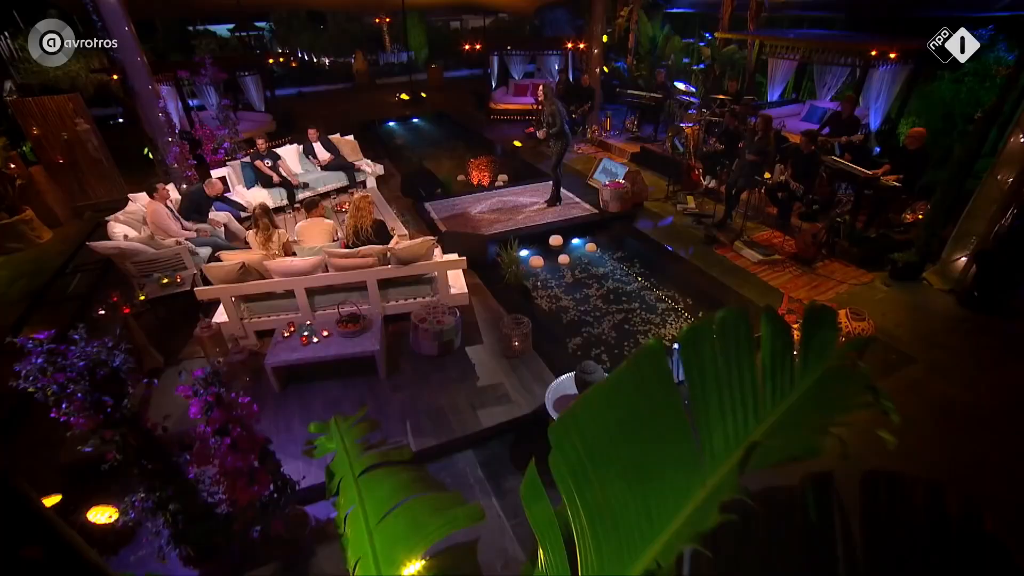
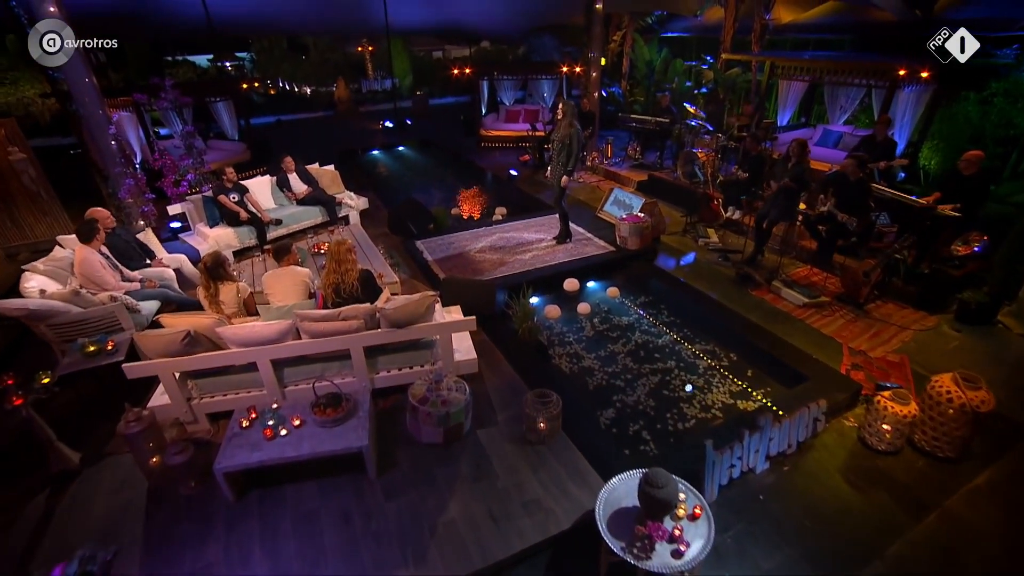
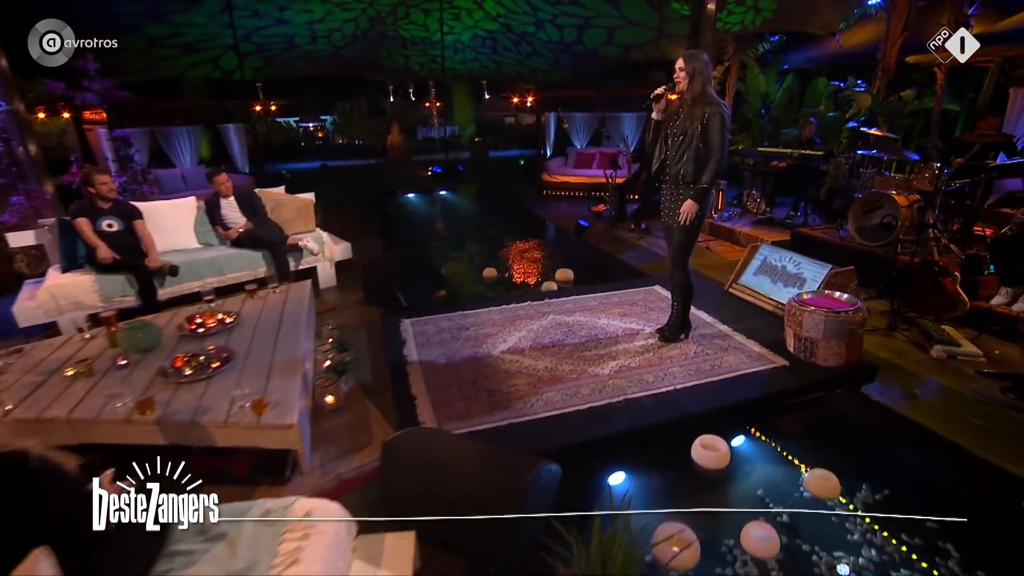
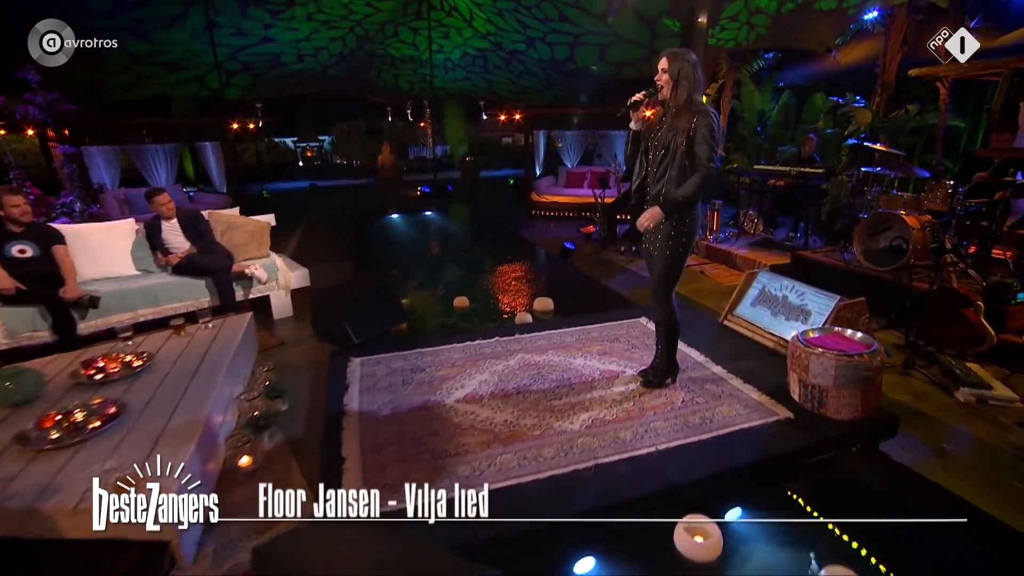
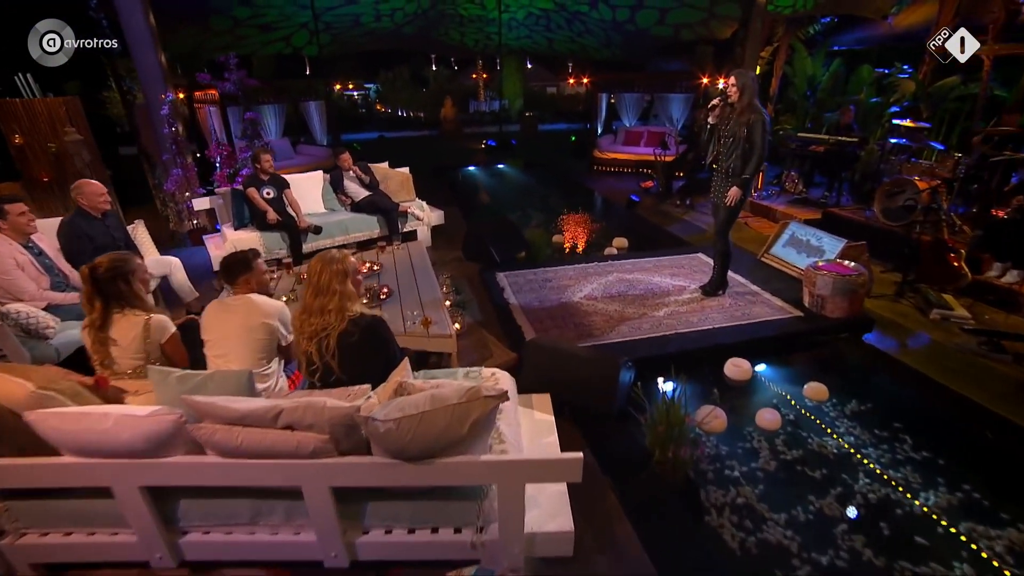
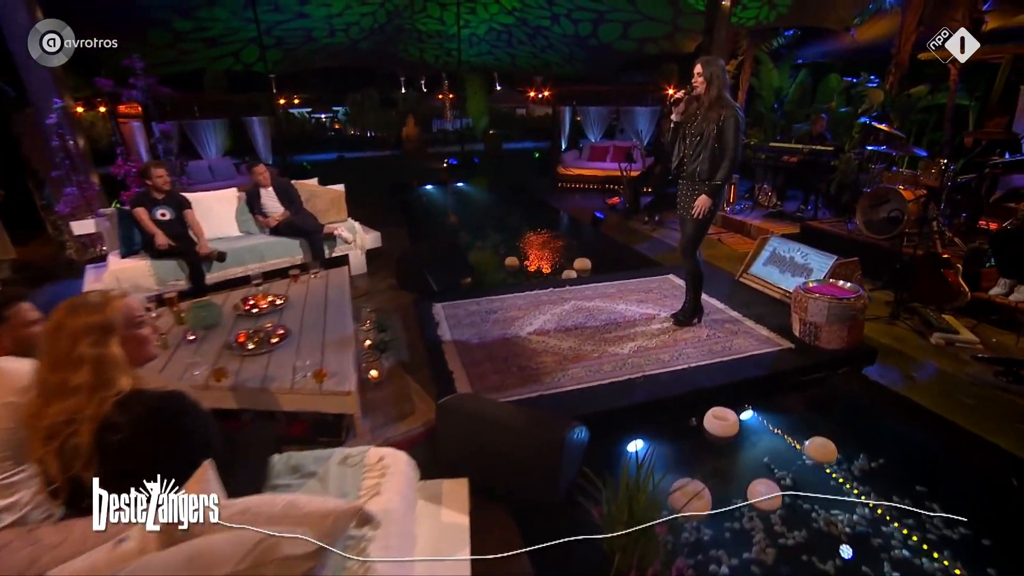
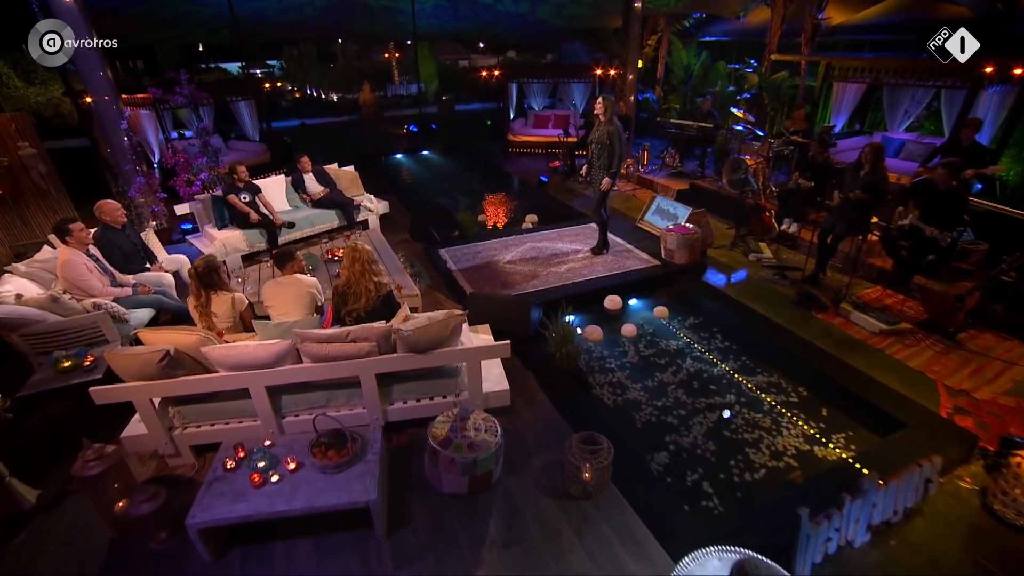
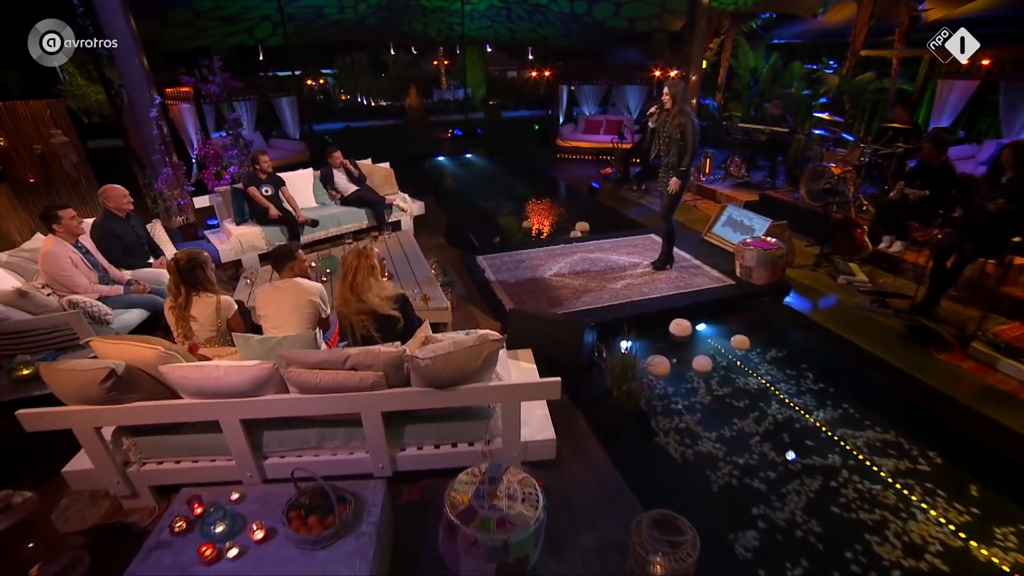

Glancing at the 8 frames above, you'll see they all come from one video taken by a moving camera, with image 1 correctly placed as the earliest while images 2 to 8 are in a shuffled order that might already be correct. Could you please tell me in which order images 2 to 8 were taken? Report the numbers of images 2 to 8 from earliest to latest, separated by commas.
2, 7, 8, 5, 6, 3, 4
